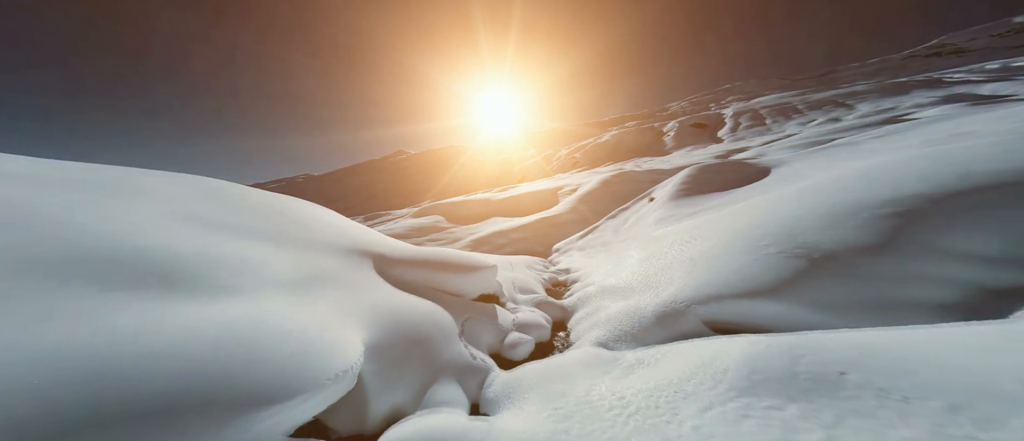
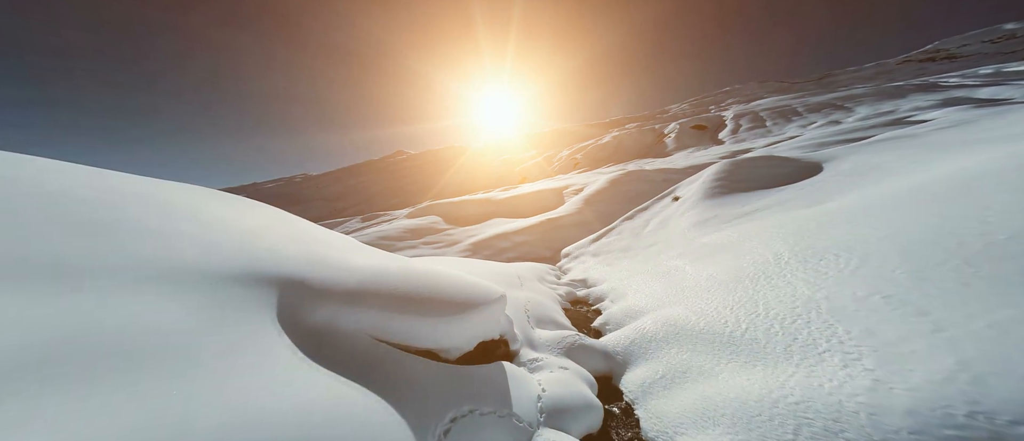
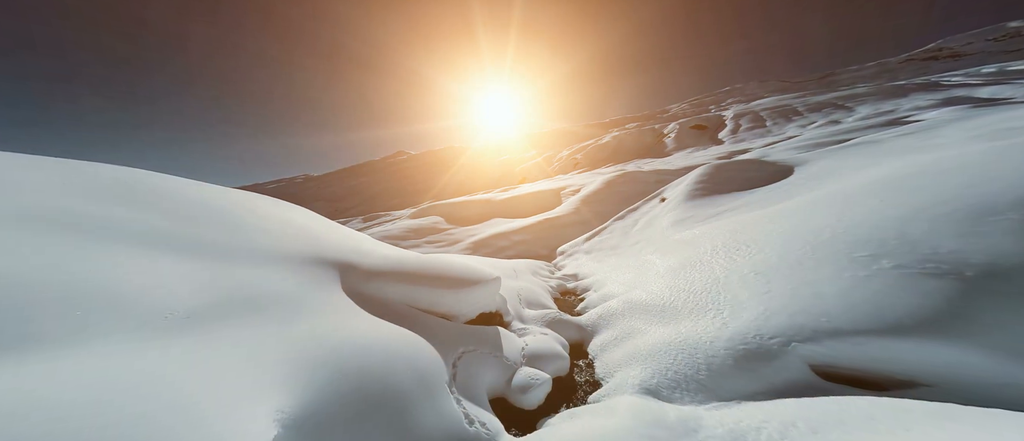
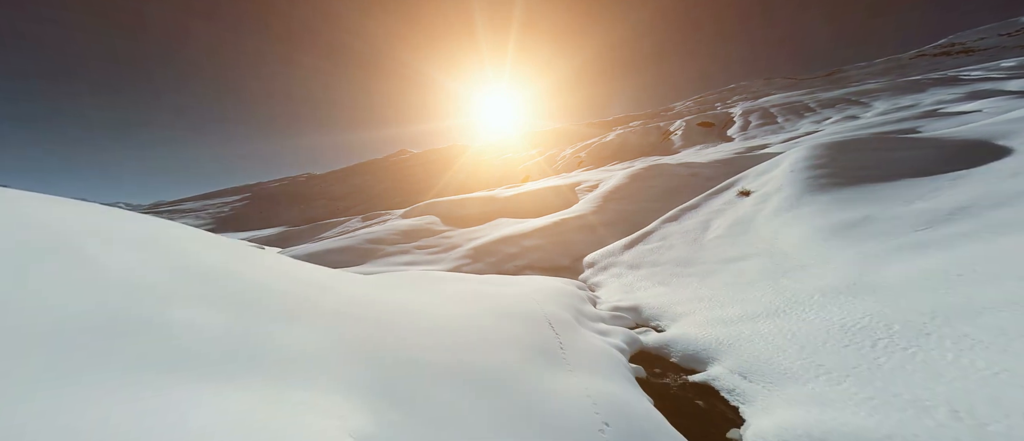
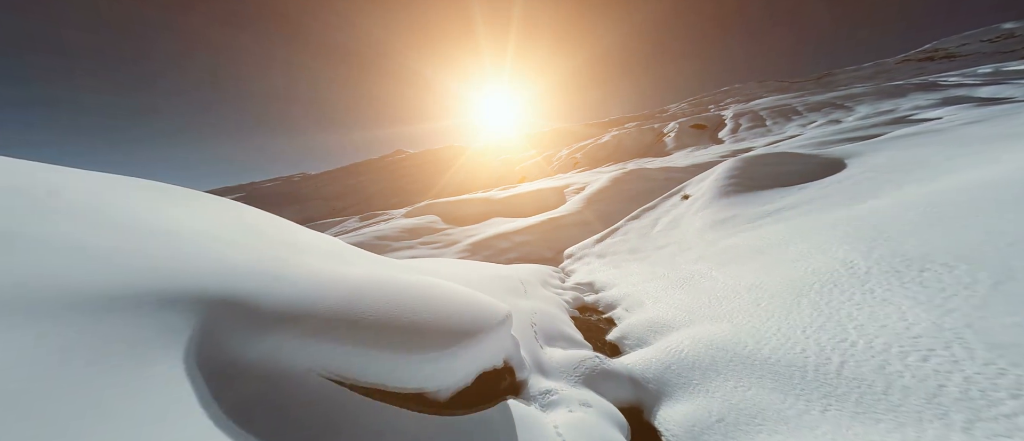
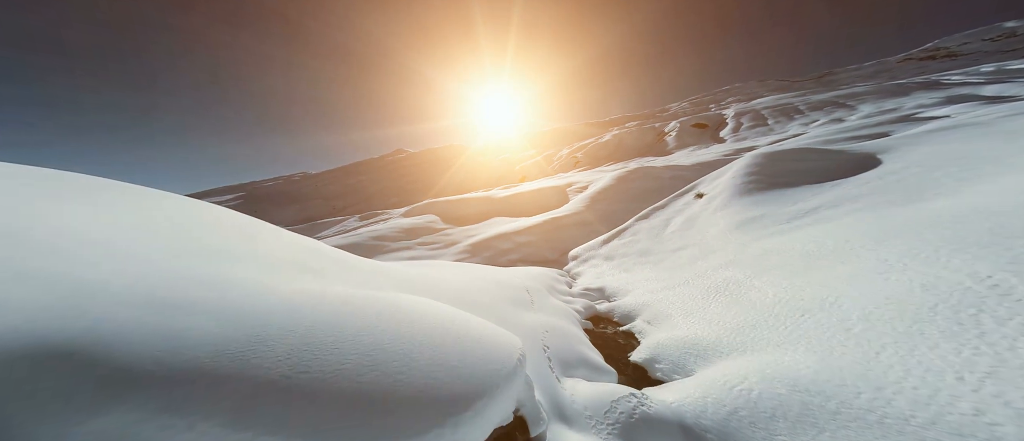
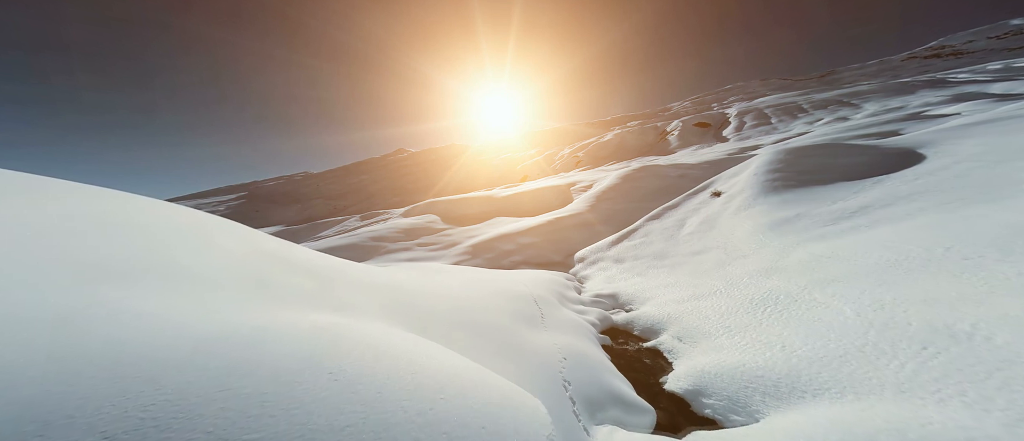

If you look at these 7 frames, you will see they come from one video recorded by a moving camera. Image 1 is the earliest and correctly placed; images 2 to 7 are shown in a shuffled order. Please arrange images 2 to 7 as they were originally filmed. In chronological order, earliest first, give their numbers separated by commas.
3, 2, 5, 6, 7, 4
